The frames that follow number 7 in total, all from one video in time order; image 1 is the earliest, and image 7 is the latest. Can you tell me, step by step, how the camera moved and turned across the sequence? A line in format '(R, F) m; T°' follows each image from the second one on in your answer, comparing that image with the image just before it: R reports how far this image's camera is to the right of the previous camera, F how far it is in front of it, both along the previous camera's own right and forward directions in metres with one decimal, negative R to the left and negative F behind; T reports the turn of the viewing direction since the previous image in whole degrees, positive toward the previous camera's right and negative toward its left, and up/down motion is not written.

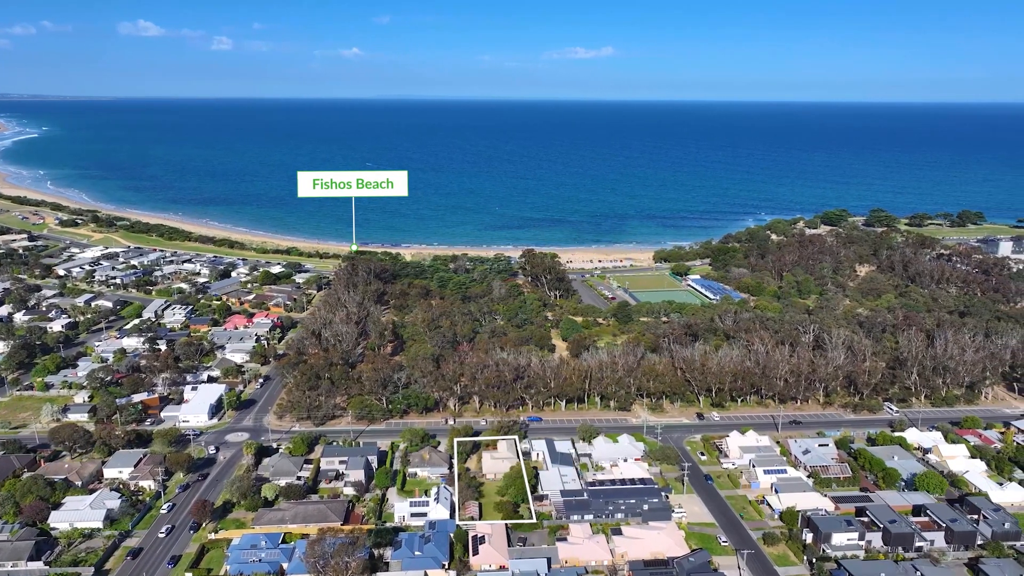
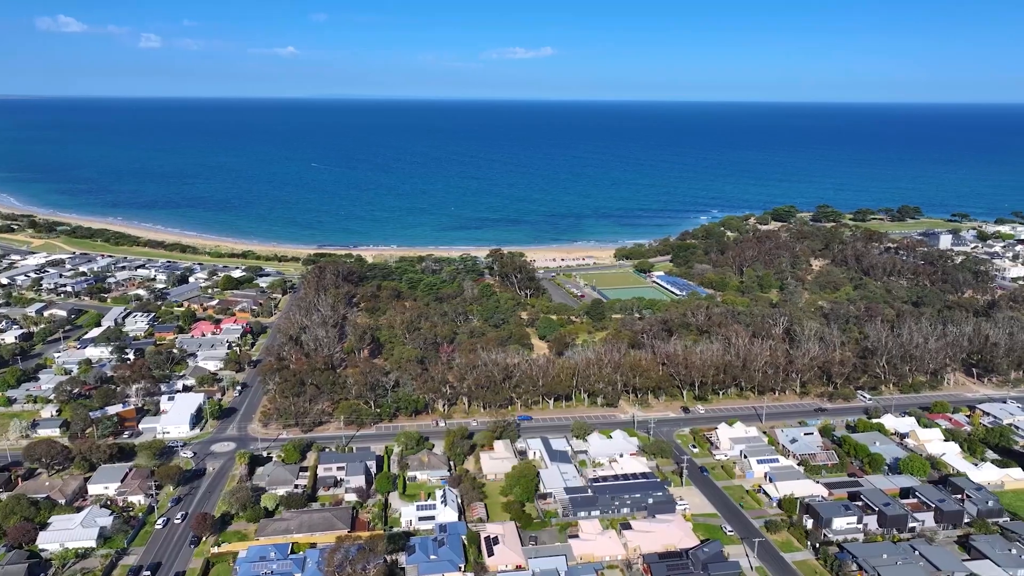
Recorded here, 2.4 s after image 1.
(-2.1, +0.1) m; +4°
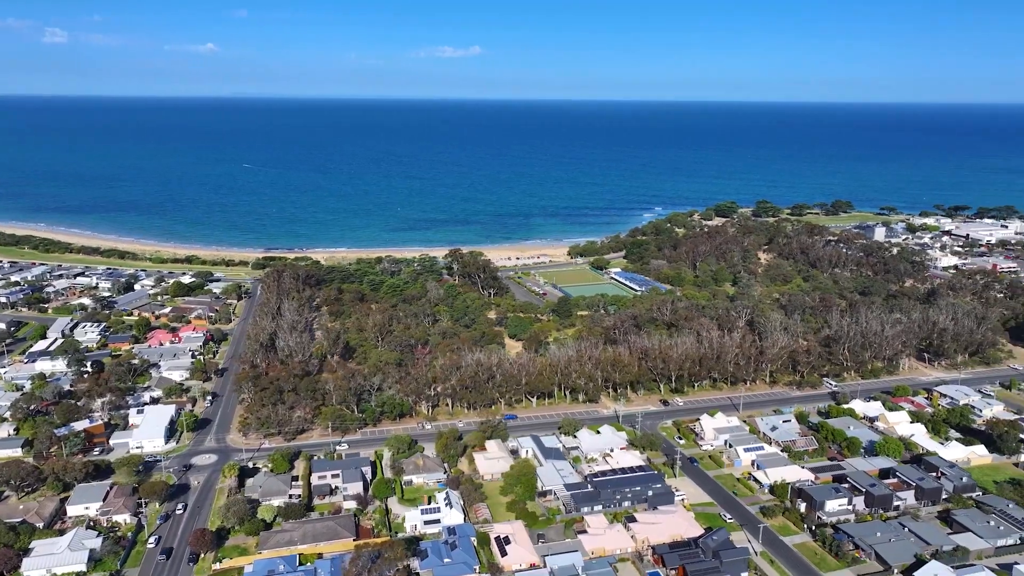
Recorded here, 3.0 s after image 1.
(-2.2, +0.1) m; +5°
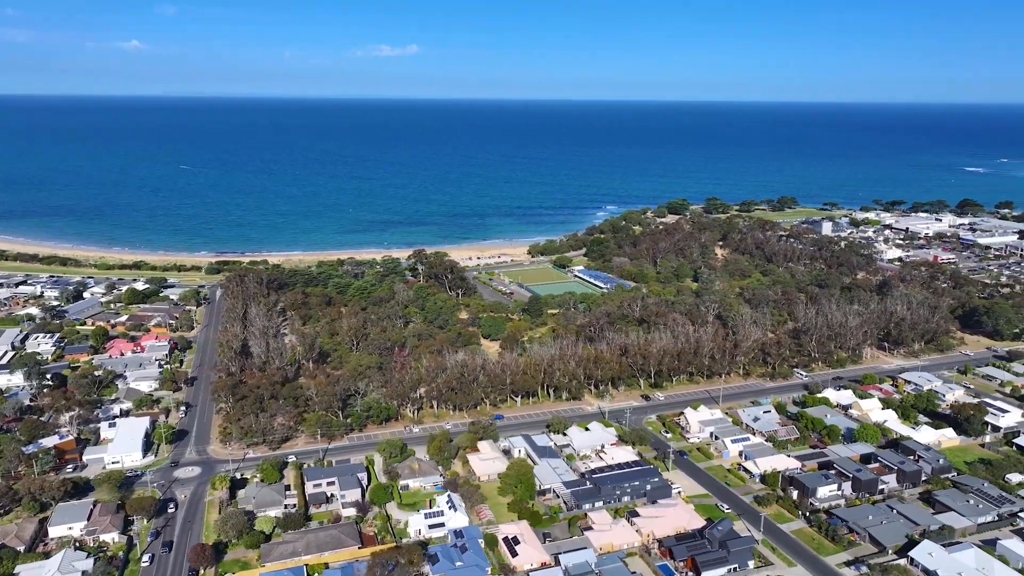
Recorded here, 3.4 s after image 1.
(-1.9, +0.1) m; +5°
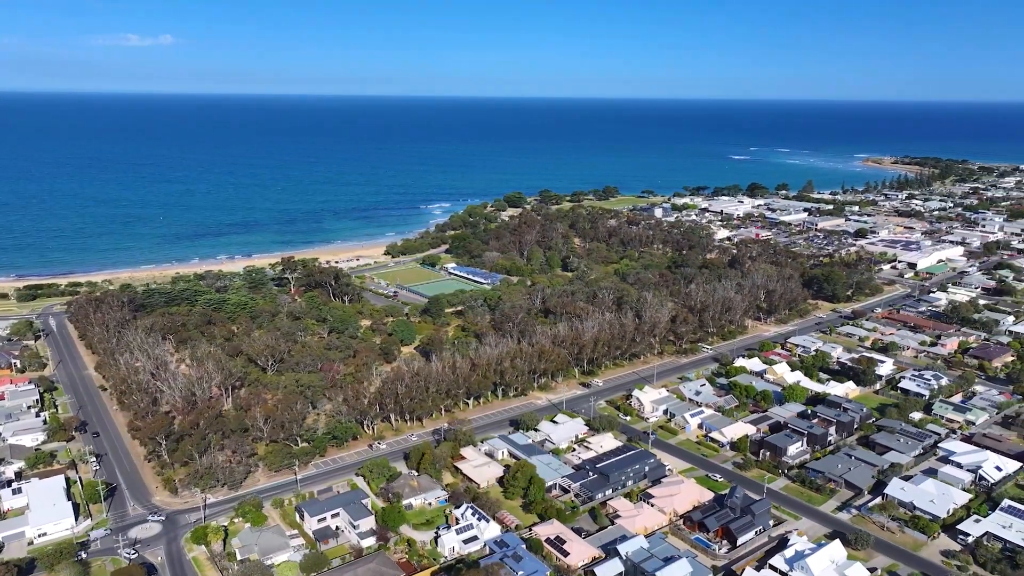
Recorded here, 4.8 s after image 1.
(-7.1, +1.4) m; +16°
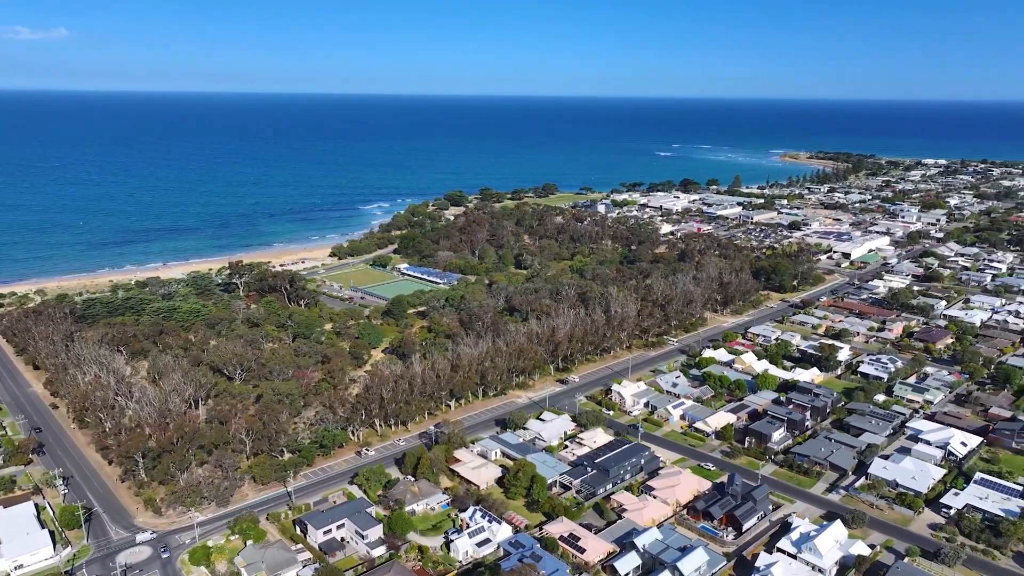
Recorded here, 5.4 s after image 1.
(-2.6, +0.3) m; +6°
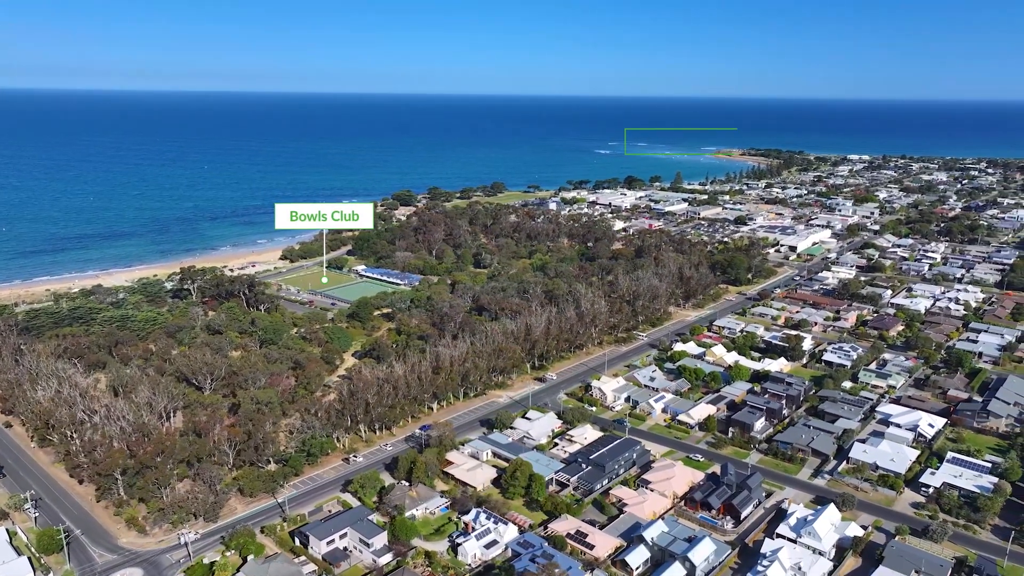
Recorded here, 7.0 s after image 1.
(-2.0, +0.2) m; +5°
